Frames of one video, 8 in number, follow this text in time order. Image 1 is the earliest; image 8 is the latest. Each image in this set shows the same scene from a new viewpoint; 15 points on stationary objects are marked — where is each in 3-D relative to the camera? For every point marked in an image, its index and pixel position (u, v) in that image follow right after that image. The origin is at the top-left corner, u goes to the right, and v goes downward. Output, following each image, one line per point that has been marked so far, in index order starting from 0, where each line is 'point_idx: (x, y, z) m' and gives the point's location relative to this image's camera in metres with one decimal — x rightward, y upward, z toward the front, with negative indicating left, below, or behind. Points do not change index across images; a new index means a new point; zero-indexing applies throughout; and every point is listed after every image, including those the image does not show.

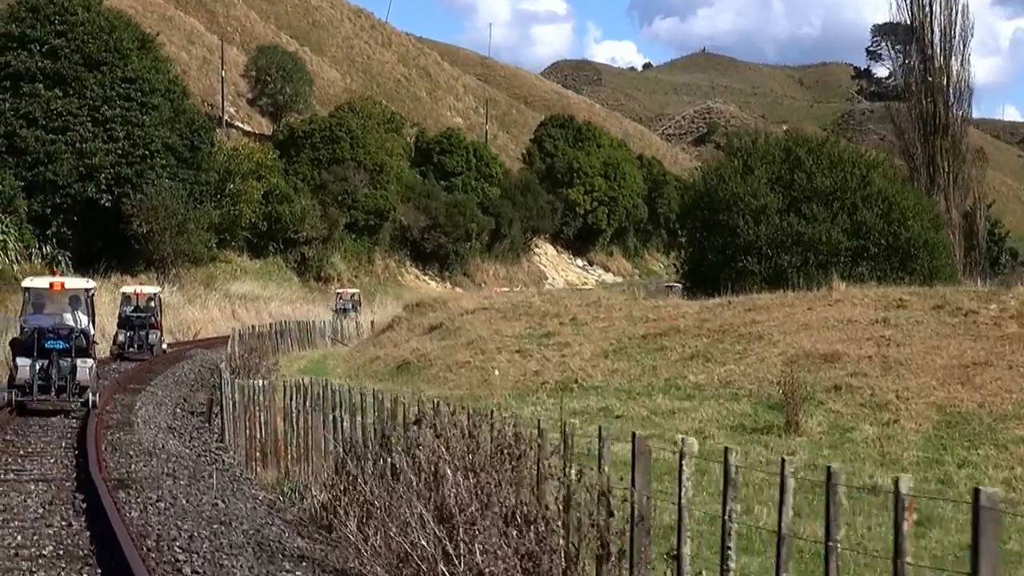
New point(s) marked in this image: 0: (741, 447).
0: (+2.3, -1.6, +18.2) m
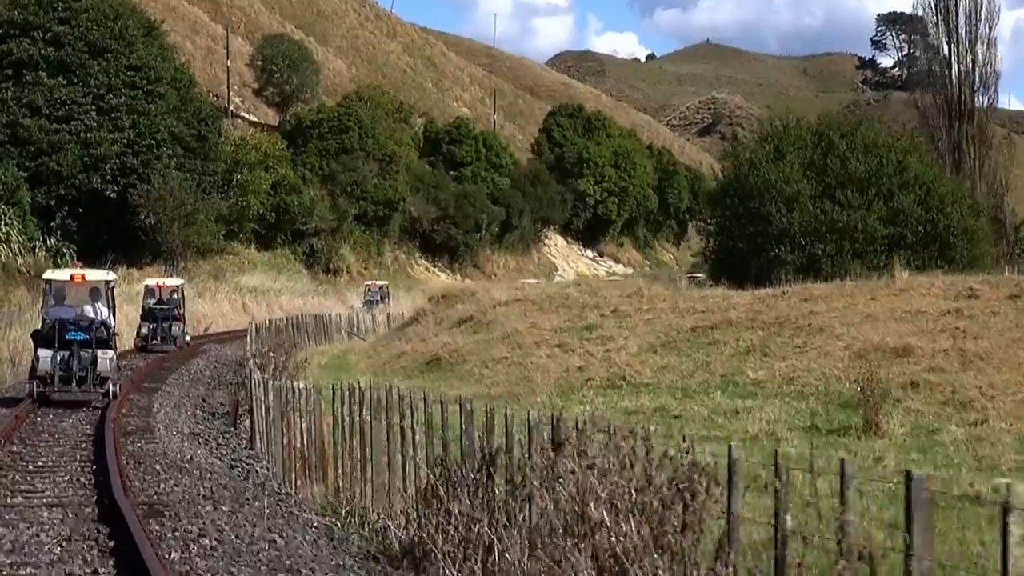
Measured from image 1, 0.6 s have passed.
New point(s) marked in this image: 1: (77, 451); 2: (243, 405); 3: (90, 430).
0: (+2.8, -1.5, +16.5) m
1: (-3.0, -1.1, +12.6) m
2: (-2.5, -1.1, +17.0) m
3: (-3.3, -1.1, +14.4) m
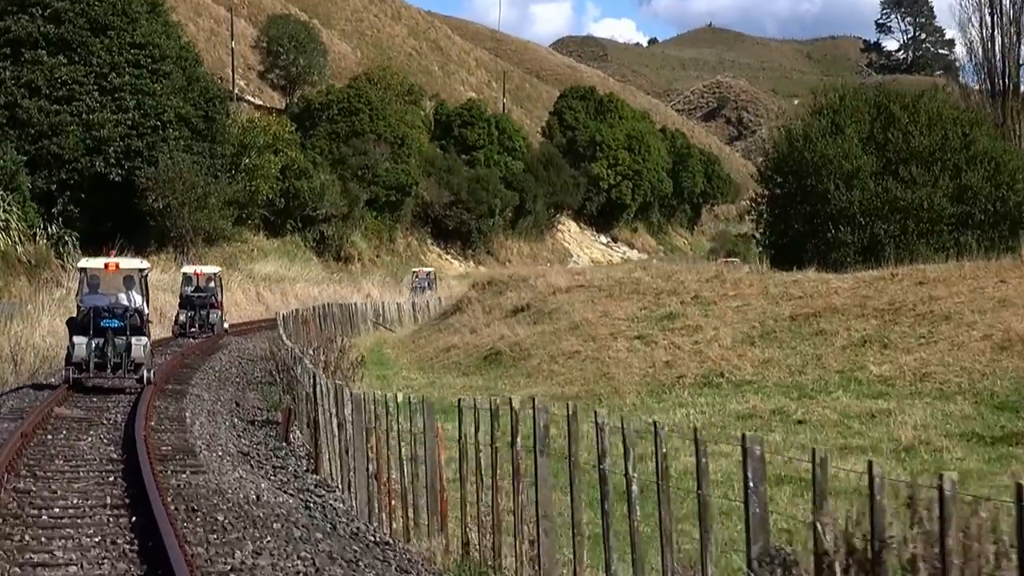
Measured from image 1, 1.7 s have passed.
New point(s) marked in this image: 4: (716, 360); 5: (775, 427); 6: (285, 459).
0: (+3.6, -1.3, +13.6) m
1: (-2.1, -1.0, +9.6) m
2: (-1.7, -0.9, +14.1) m
3: (-2.5, -1.0, +11.5) m
4: (+2.2, -0.8, +19.3) m
5: (+2.3, -1.2, +15.8) m
6: (-1.5, -1.1, +12.1) m
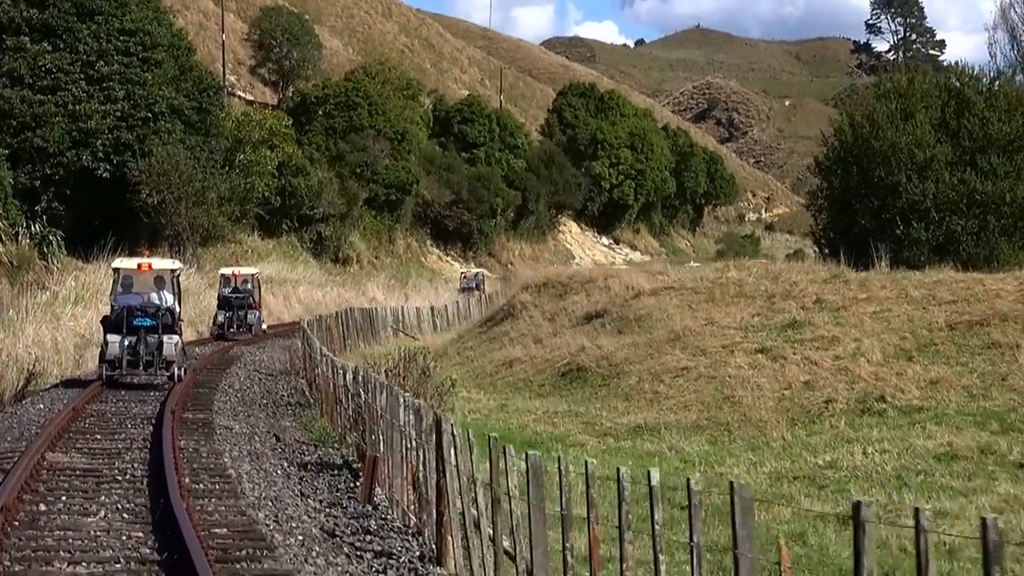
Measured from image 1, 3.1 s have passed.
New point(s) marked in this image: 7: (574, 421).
0: (+4.5, -1.3, +9.8) m
1: (-1.2, -1.0, +5.8) m
2: (-0.8, -1.0, +10.3) m
3: (-1.5, -1.0, +7.7) m
4: (+3.0, -0.8, +15.5) m
5: (+3.2, -1.2, +12.0) m
6: (-0.6, -1.1, +8.3) m
7: (+0.5, -1.2, +16.1) m
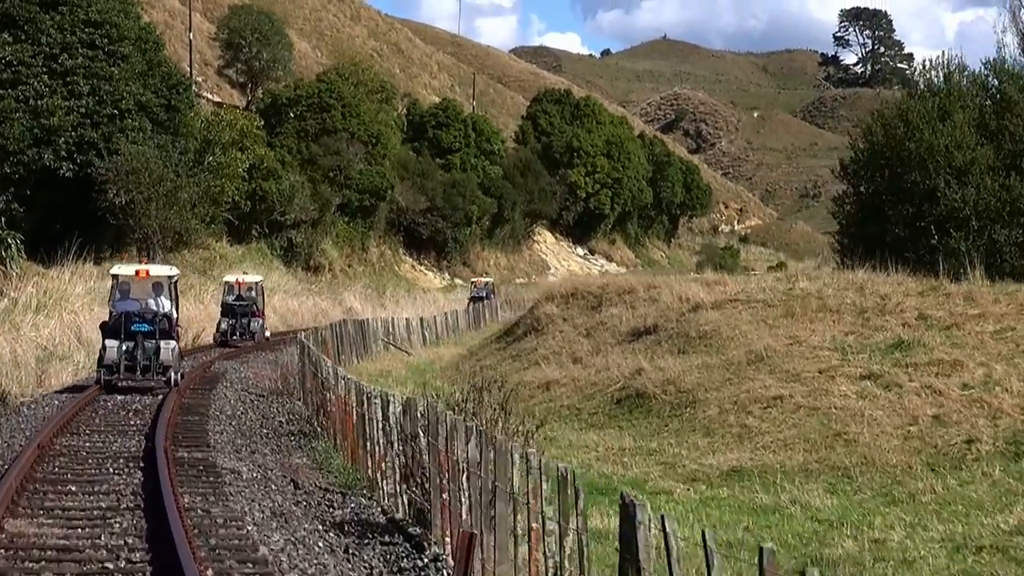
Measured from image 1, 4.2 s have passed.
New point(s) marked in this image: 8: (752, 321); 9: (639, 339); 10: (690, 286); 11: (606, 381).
0: (+5.1, -1.4, +7.1) m
1: (-0.5, -1.1, +2.9) m
2: (-0.2, -1.0, +7.4) m
3: (-0.9, -1.0, +4.8) m
4: (+3.5, -0.9, +12.7) m
5: (+3.7, -1.3, +9.2) m
6: (+0.1, -1.2, +5.4) m
7: (+1.0, -1.2, +13.3) m
8: (+2.1, -0.3, +16.5) m
9: (+1.2, -0.5, +17.7) m
10: (+1.9, 0.0, +19.5) m
11: (+0.8, -0.8, +16.4) m
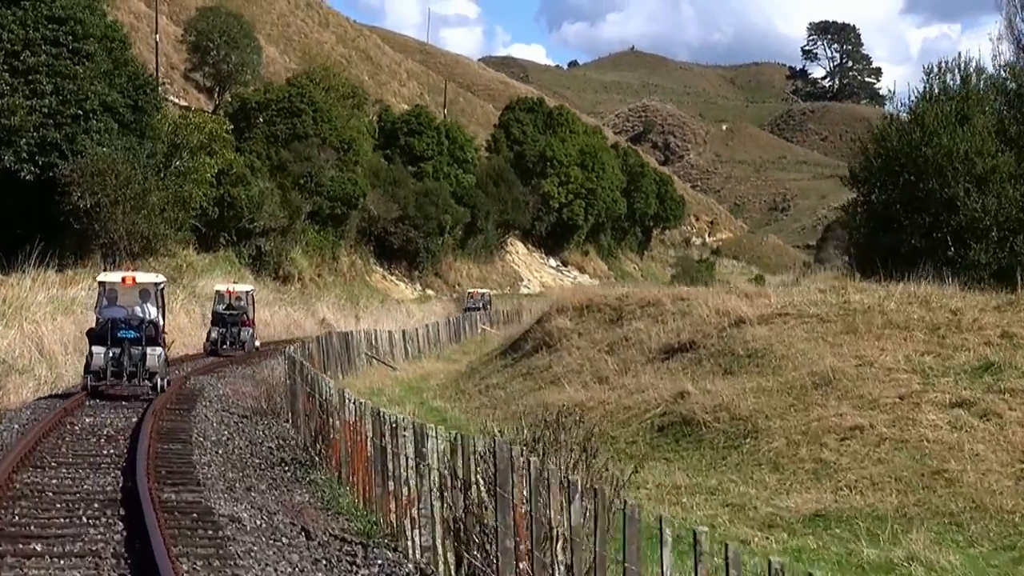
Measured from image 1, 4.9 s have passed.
0: (+5.5, -1.5, +5.2) m
1: (0.0, -1.0, +1.0) m
2: (+0.2, -1.0, +5.4) m
3: (-0.5, -1.0, +2.8) m
4: (+3.8, -1.0, +10.8) m
5: (+4.0, -1.4, +7.4) m
6: (+0.5, -1.2, +3.5) m
7: (+1.2, -1.3, +11.4) m
8: (+2.3, -0.4, +14.6) m
9: (+1.4, -0.6, +15.8) m
10: (+2.0, -0.1, +17.6) m
11: (+1.0, -0.9, +14.5) m
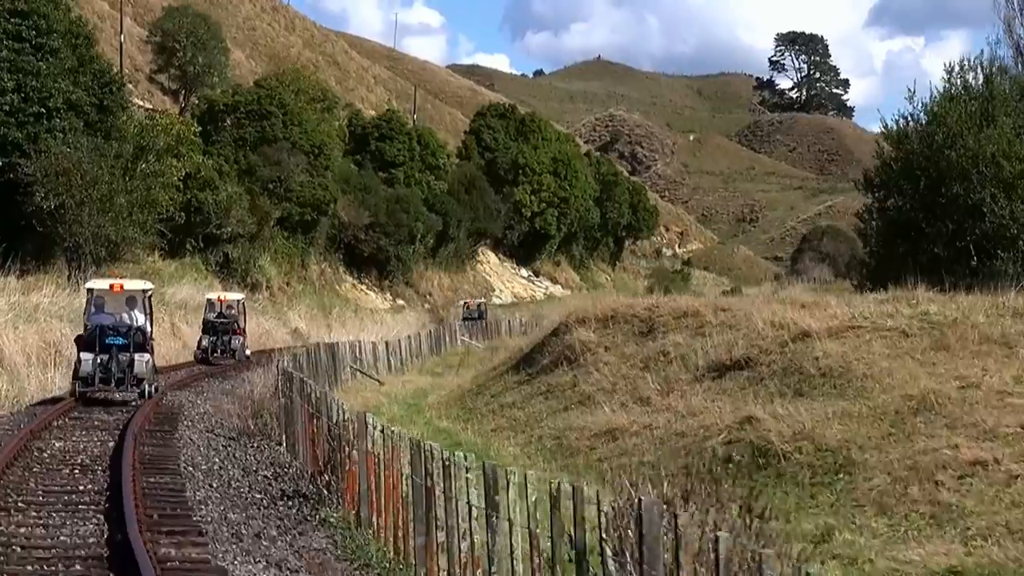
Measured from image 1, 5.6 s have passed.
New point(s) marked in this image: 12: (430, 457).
0: (+6.0, -1.5, +3.4) m
1: (+0.5, -1.0, -1.0) m
2: (+0.7, -1.0, +3.5) m
3: (0.0, -1.0, +0.9) m
4: (+4.1, -1.0, +9.0) m
5: (+4.5, -1.4, +5.5) m
6: (+1.0, -1.2, +1.6) m
7: (+1.6, -1.4, +9.5) m
8: (+2.6, -0.4, +12.7) m
9: (+1.6, -0.7, +13.9) m
10: (+2.2, -0.2, +15.7) m
11: (+1.3, -1.0, +12.5) m
12: (-0.4, -0.8, +8.6) m
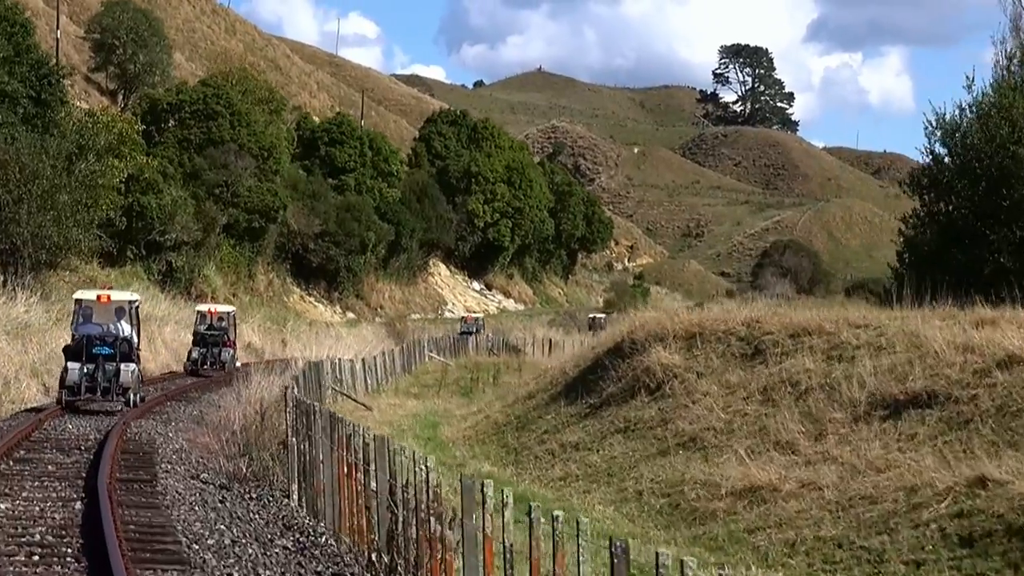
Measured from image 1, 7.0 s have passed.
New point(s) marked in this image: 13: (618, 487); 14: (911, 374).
0: (+6.9, -1.5, +0.1) m
1: (+1.7, -1.0, -4.5) m
2: (+1.6, -1.0, 0.0) m
3: (+1.1, -1.0, -2.7) m
4: (+4.9, -1.1, +5.5) m
5: (+5.4, -1.4, +2.1) m
6: (+2.0, -1.1, -1.9) m
7: (+2.3, -1.4, +5.9) m
8: (+3.2, -0.5, +9.2) m
9: (+2.2, -0.7, +10.4) m
10: (+2.8, -0.2, +12.2) m
11: (+1.9, -1.0, +9.0) m
12: (+0.4, -0.8, +5.1) m
13: (+0.6, -1.2, +12.0) m
14: (+2.3, -0.5, +11.6) m
